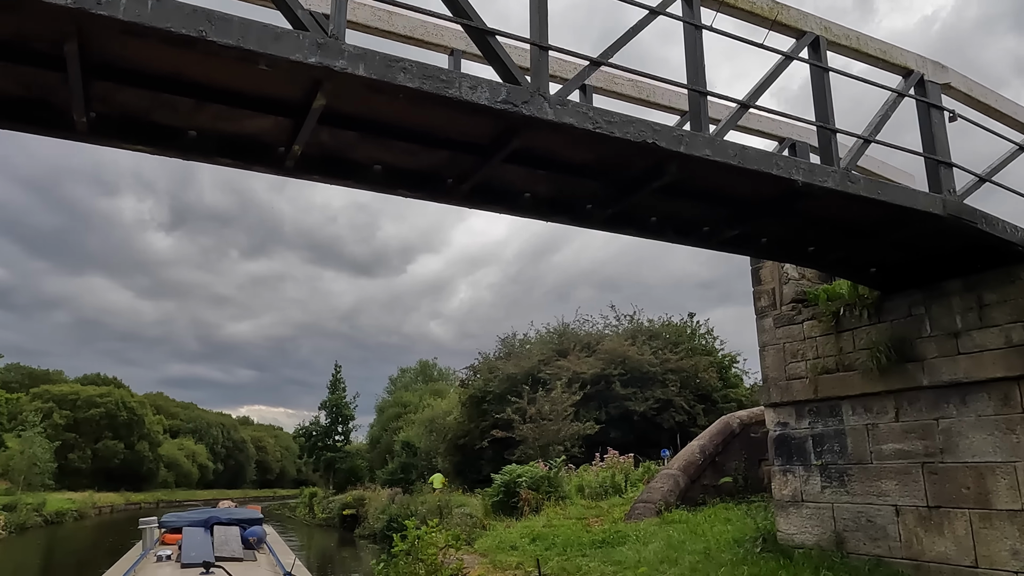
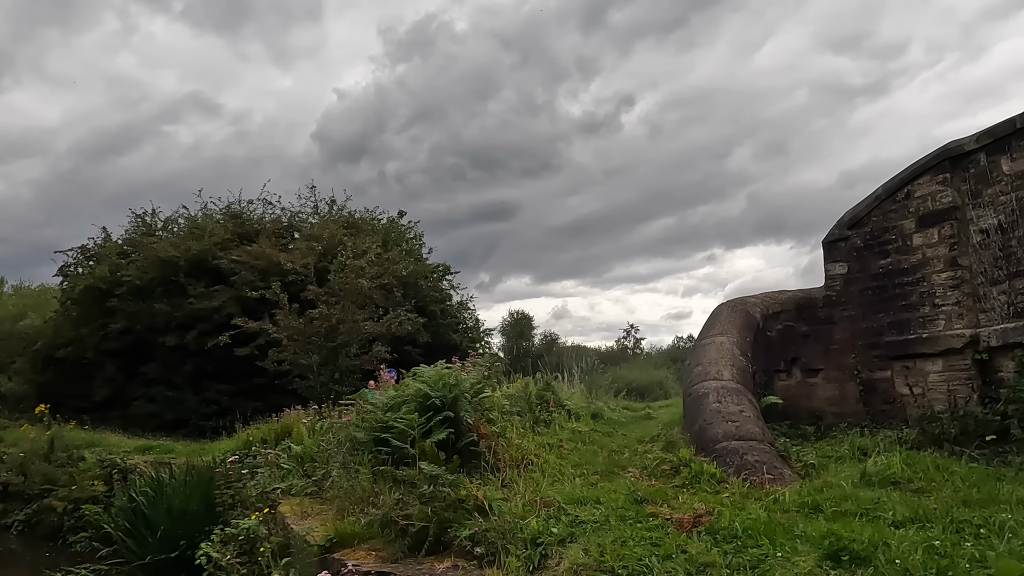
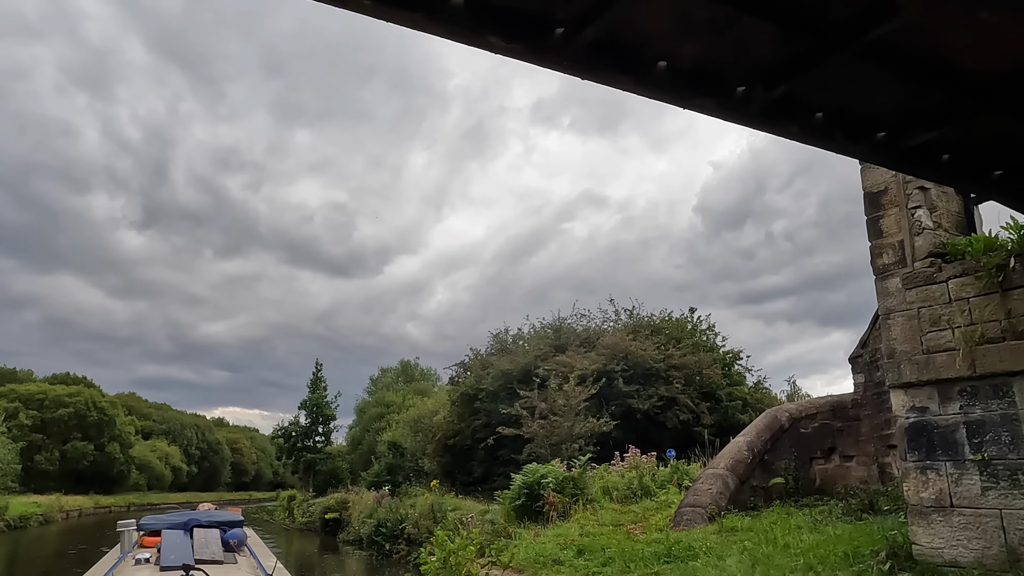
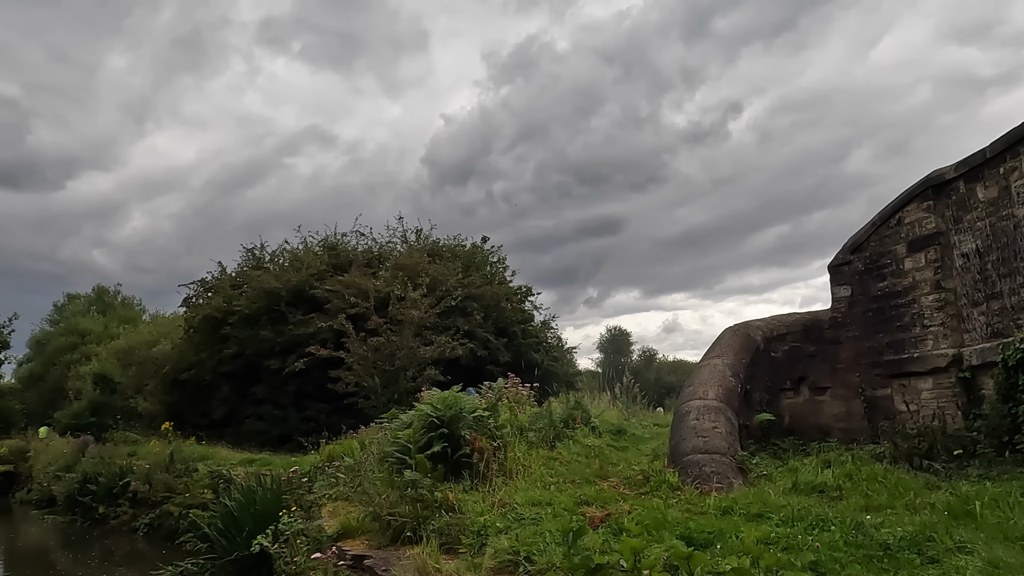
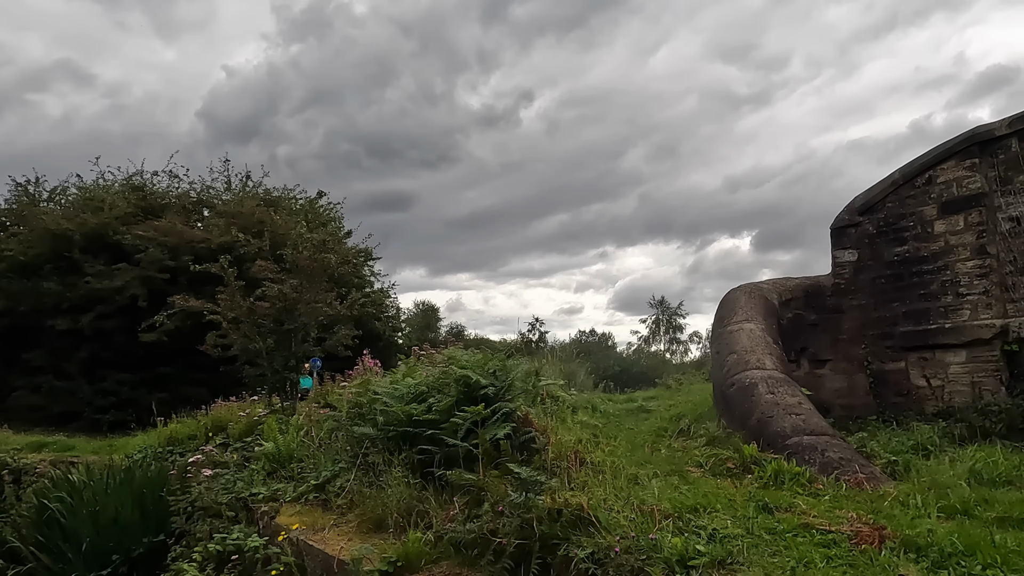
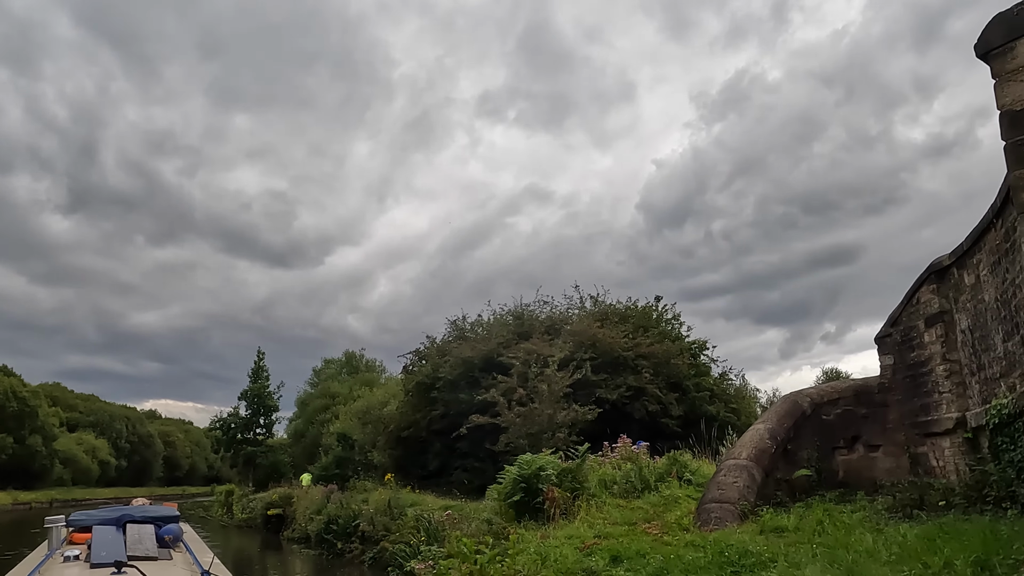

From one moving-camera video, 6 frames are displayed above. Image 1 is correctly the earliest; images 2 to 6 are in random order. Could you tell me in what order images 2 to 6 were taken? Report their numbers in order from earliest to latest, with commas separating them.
3, 6, 4, 2, 5
